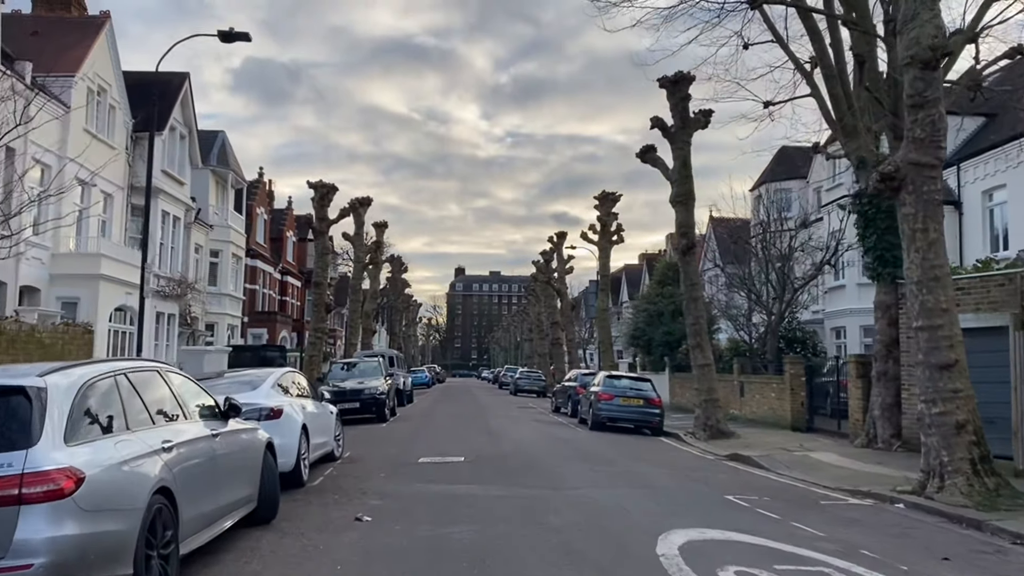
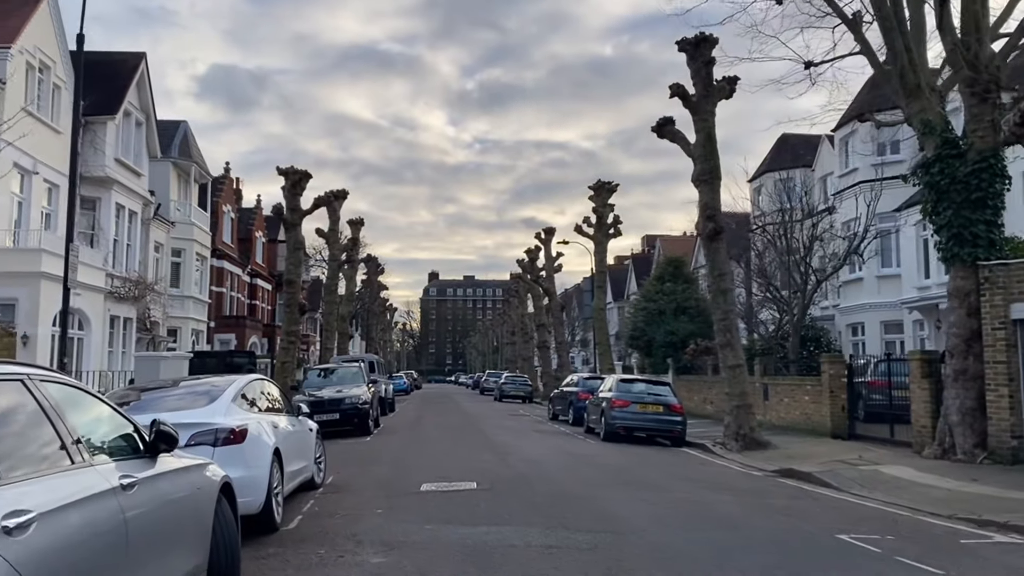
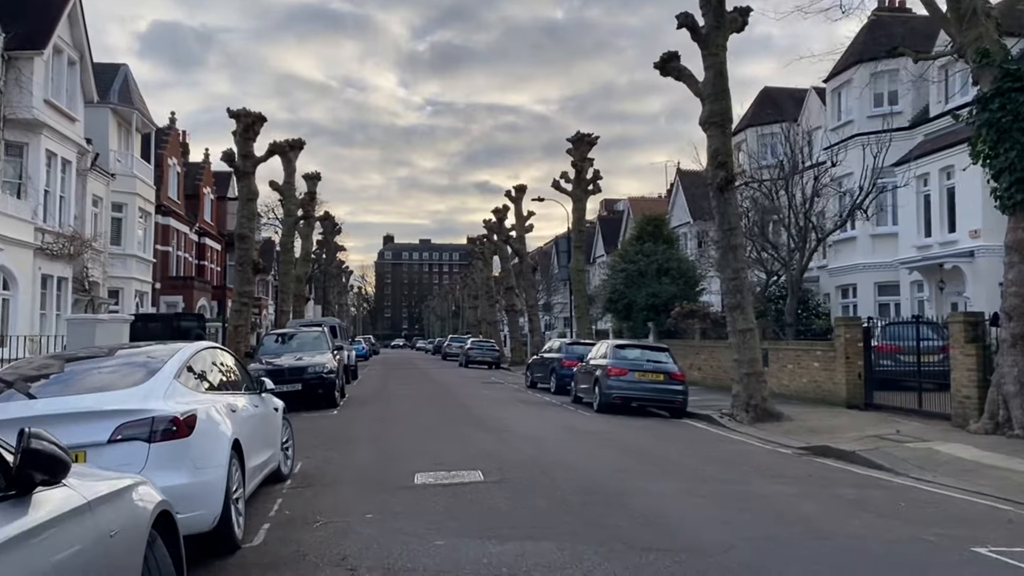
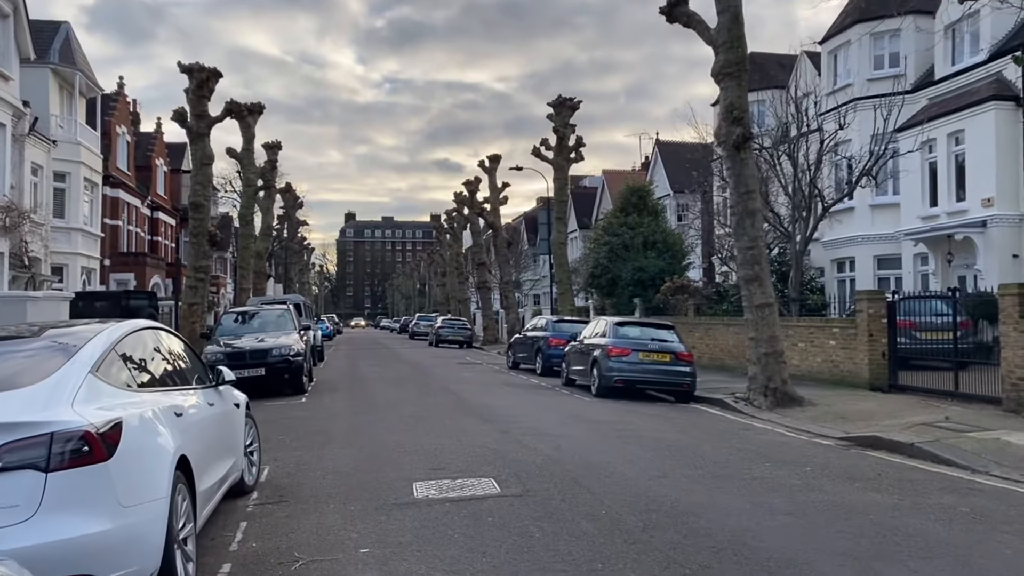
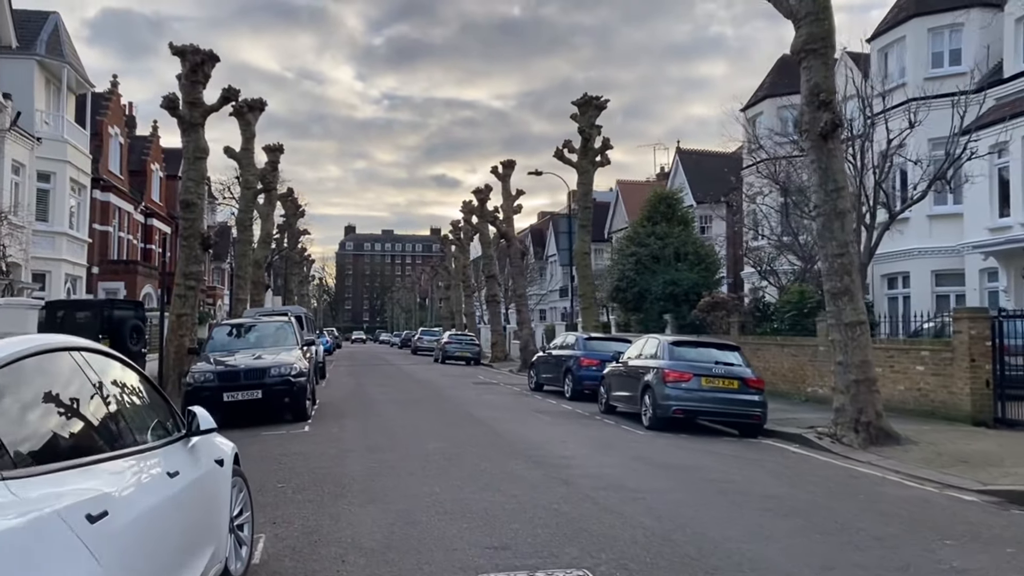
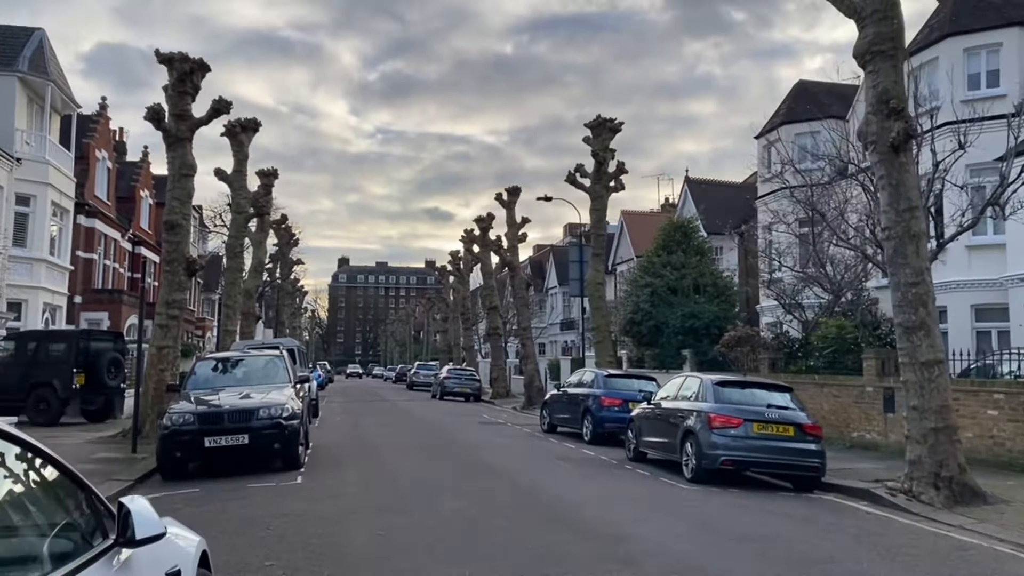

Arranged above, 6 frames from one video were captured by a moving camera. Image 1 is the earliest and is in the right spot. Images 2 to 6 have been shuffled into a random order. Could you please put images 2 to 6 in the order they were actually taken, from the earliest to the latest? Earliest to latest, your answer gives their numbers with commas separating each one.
2, 3, 4, 5, 6
